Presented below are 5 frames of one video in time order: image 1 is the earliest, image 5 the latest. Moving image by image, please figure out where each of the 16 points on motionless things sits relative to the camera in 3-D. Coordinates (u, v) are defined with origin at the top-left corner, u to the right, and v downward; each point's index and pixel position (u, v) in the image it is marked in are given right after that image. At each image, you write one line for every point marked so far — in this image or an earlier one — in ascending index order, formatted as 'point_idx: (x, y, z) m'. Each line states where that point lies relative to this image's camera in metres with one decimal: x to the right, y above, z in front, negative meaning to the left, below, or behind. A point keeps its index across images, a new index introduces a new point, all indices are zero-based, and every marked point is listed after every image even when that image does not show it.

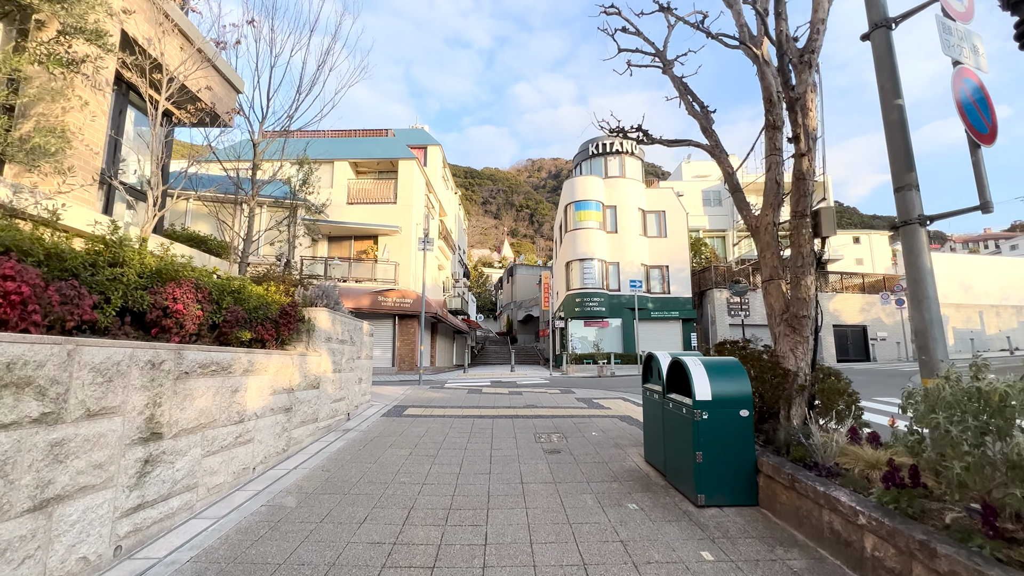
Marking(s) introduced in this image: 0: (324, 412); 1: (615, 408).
0: (-2.7, -1.8, +6.7) m
1: (+2.0, -2.4, +9.4) m
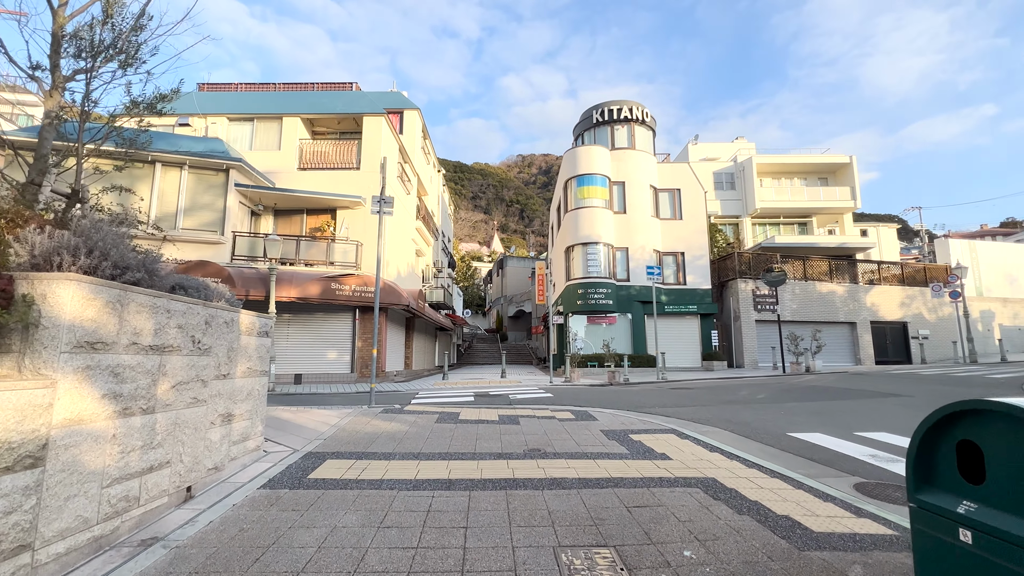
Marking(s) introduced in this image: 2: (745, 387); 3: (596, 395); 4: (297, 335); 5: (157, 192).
0: (-2.7, -1.4, +2.9) m
1: (+2.0, -2.0, +5.6) m
2: (+6.2, -2.7, +12.8) m
3: (+2.2, -2.7, +12.2) m
4: (-6.5, -1.4, +14.5) m
5: (-10.5, +2.8, +14.1) m
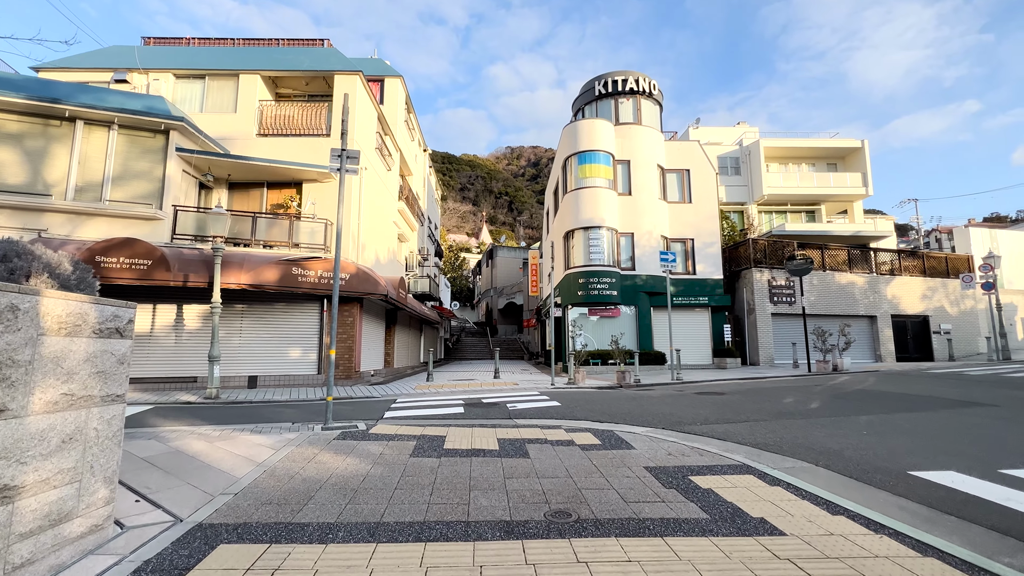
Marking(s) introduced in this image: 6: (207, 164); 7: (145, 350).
0: (-2.5, -1.2, +0.6) m
1: (+2.1, -1.8, +3.5) m
2: (+6.2, -2.4, +10.8) m
3: (+2.1, -2.4, +10.2) m
4: (-6.6, -1.1, +12.2) m
5: (-10.6, +3.2, +11.6) m
6: (-8.3, +3.4, +13.1) m
7: (-8.6, -1.5, +11.2) m
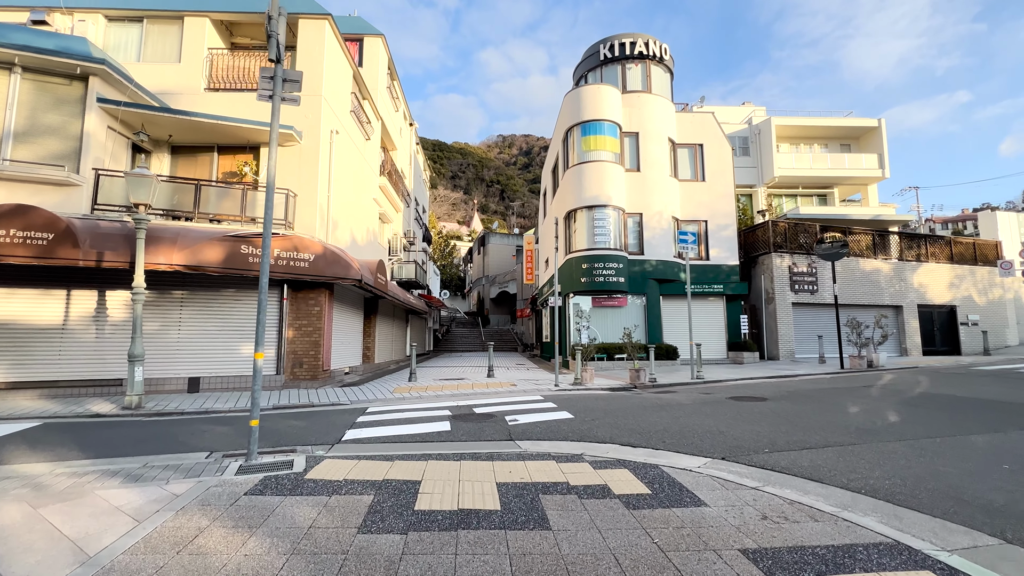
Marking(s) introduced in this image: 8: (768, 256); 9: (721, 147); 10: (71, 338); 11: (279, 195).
0: (-2.3, -1.1, -1.4) m
1: (+2.2, -1.6, +1.6) m
2: (+6.1, -2.1, +9.0) m
3: (+2.1, -2.1, +8.2) m
4: (-6.6, -0.7, +10.0) m
5: (-10.6, +3.6, +9.3) m
6: (-8.4, +3.8, +10.8) m
7: (-8.6, -1.1, +9.0) m
8: (+9.9, +1.3, +18.5) m
9: (+8.5, +5.8, +19.5) m
10: (-8.4, -0.9, +9.1) m
11: (-5.6, +2.2, +11.4) m
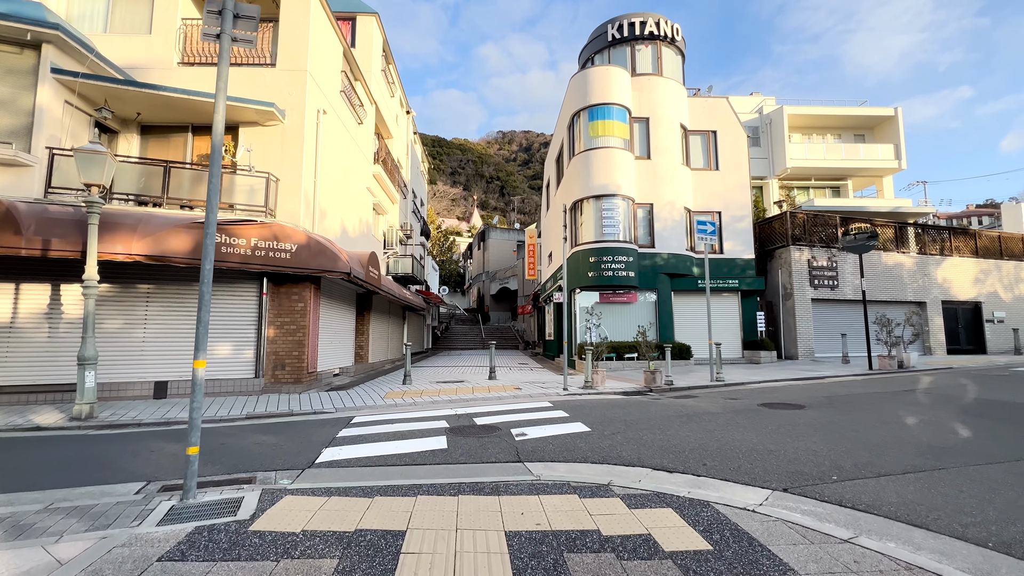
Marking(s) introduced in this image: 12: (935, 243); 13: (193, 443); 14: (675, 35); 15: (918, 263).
0: (-2.2, -1.0, -2.5) m
1: (+2.3, -1.6, +0.5) m
2: (+6.2, -2.0, +7.9) m
3: (+2.2, -2.0, +7.2) m
4: (-6.6, -0.6, +9.0) m
5: (-10.5, +3.7, +8.2) m
6: (-8.3, +3.9, +9.7) m
7: (-8.5, -1.0, +8.0) m
8: (+10.0, +1.4, +17.4) m
9: (+8.6, +5.9, +18.4) m
10: (-8.3, -0.8, +8.1) m
11: (-5.5, +2.4, +10.4) m
12: (+17.4, +1.9, +19.7) m
13: (-2.5, -1.2, +3.7) m
14: (+6.2, +9.6, +18.1) m
15: (+16.1, +1.0, +18.9) m
